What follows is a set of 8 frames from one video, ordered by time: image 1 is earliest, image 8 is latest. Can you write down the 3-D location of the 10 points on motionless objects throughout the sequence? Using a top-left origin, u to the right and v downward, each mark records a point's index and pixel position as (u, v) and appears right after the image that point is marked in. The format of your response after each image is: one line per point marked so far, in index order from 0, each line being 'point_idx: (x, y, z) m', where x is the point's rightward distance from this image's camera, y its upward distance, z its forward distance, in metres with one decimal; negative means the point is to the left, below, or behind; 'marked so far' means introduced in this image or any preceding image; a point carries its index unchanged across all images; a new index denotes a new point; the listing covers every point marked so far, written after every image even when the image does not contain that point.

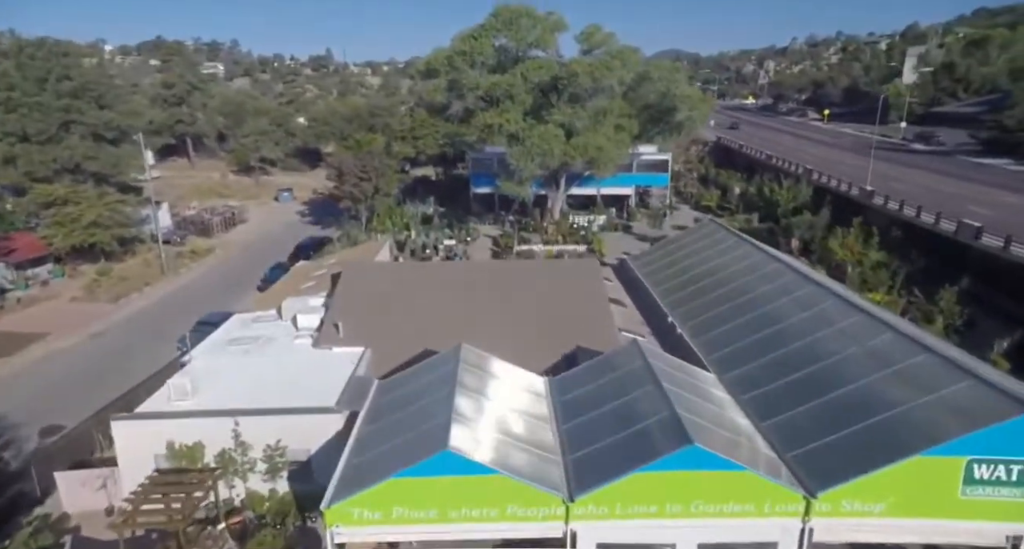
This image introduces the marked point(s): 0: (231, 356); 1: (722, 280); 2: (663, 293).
0: (-6.6, -1.9, +15.2) m
1: (+5.9, -0.2, +18.1) m
2: (+4.5, -0.6, +19.1) m
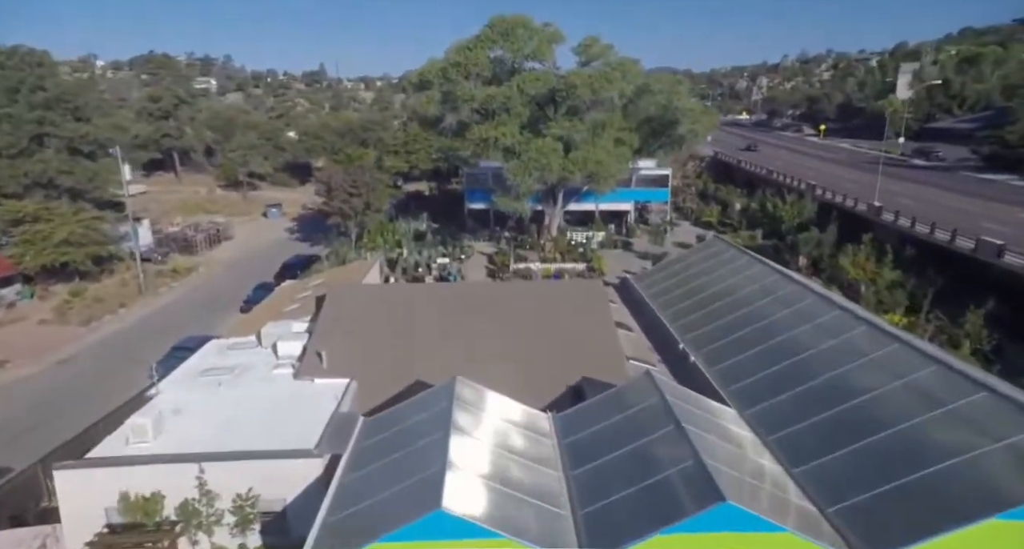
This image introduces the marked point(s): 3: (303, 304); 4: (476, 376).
0: (-6.6, -2.4, +13.8) m
1: (+5.9, -0.8, +17.0) m
2: (+4.4, -1.2, +17.9) m
3: (-6.1, -0.9, +18.8) m
4: (-0.9, -2.1, +14.6) m
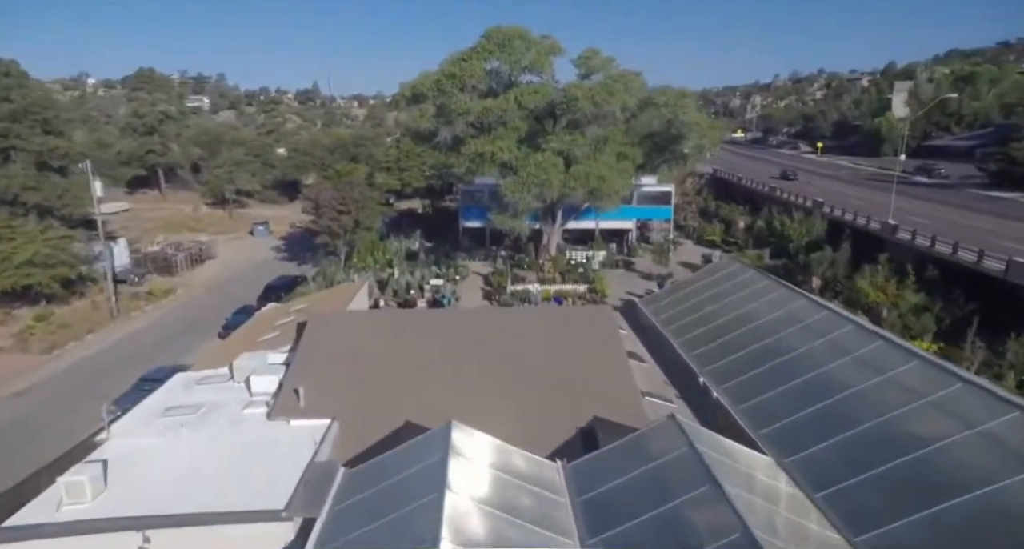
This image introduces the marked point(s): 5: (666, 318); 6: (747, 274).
0: (-6.6, -2.9, +12.1) m
1: (+5.9, -1.4, +15.4) m
2: (+4.4, -1.8, +16.4) m
3: (-6.1, -1.5, +17.2) m
4: (-0.8, -2.7, +13.0) m
5: (+4.5, -1.3, +18.8) m
6: (+7.1, +0.1, +19.7) m
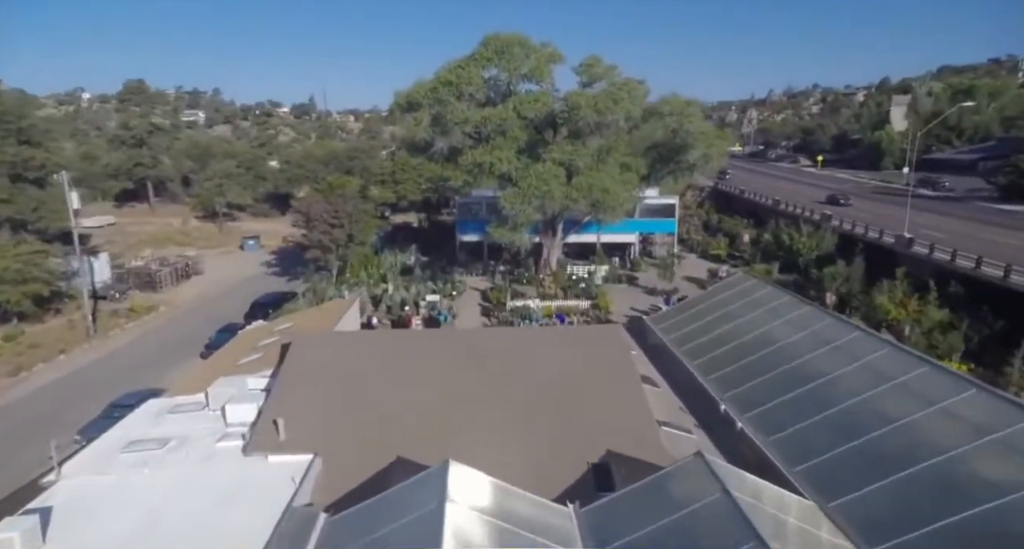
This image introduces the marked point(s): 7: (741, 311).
0: (-6.5, -3.2, +10.8) m
1: (+5.9, -1.7, +14.2) m
2: (+4.5, -2.2, +15.1) m
3: (-6.1, -2.0, +15.8) m
4: (-0.7, -3.0, +11.7) m
5: (+4.5, -1.7, +17.5) m
6: (+7.2, -0.4, +18.5) m
7: (+6.2, -1.0, +17.5) m
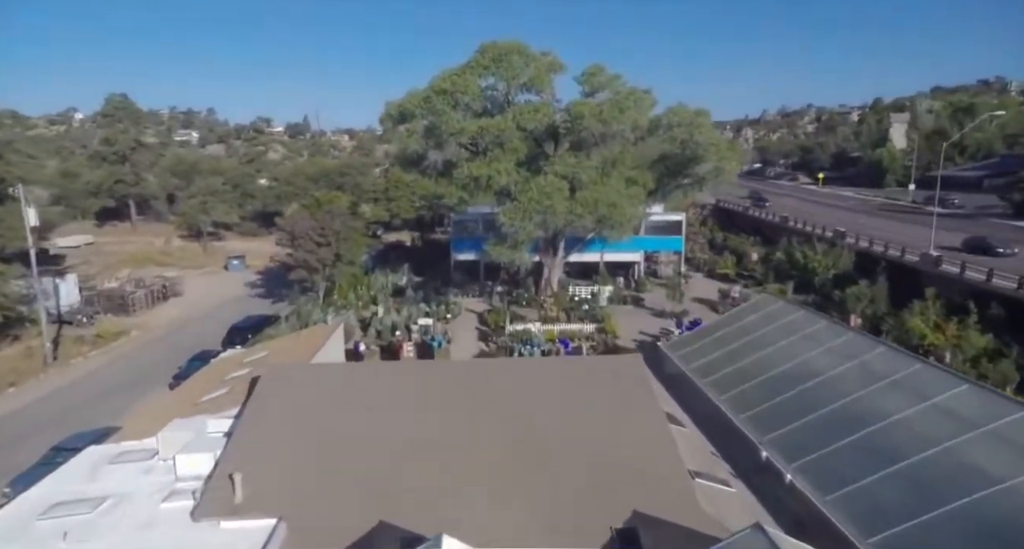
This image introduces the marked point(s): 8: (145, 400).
0: (-6.4, -3.6, +8.7) m
1: (+6.0, -2.2, +12.3) m
2: (+4.5, -2.6, +13.2) m
3: (-6.0, -2.5, +13.8) m
4: (-0.7, -3.4, +9.7) m
5: (+4.6, -2.3, +15.6) m
6: (+7.2, -0.9, +16.6) m
7: (+6.3, -1.5, +15.7) m
8: (-10.6, -3.6, +18.7) m
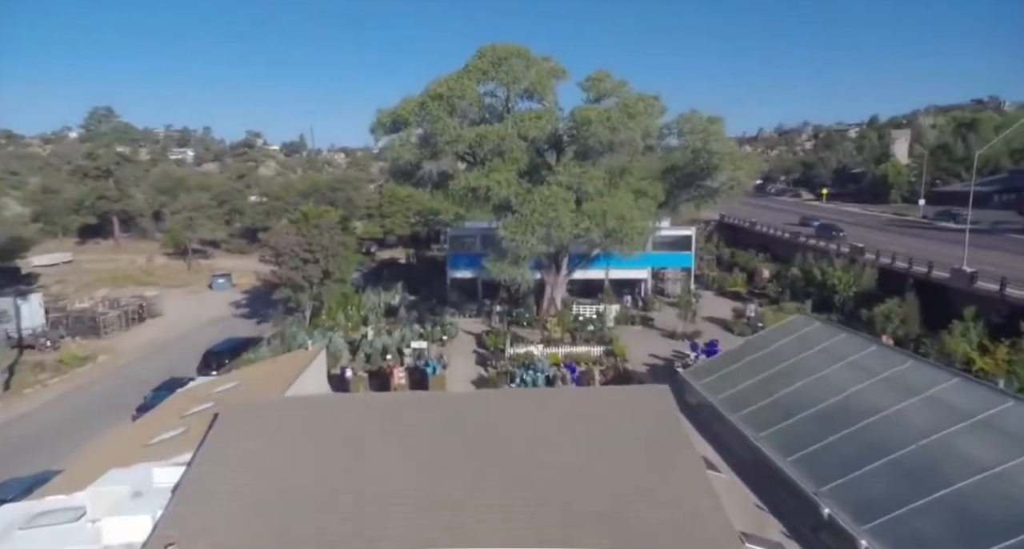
0: (-6.3, -3.8, +6.7) m
1: (+6.1, -2.4, +10.4) m
2: (+4.6, -2.9, +11.2) m
3: (-5.9, -2.8, +11.9) m
4: (-0.5, -3.6, +7.7) m
5: (+4.6, -2.6, +13.7) m
6: (+7.3, -1.3, +14.7) m
7: (+6.4, -1.9, +13.8) m
8: (-10.5, -4.1, +16.7) m
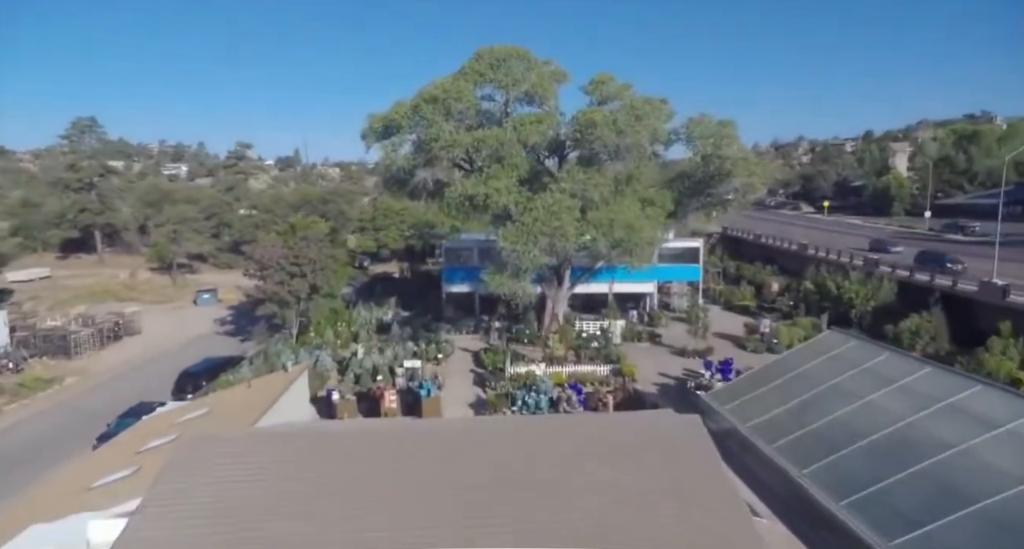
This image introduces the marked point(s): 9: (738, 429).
0: (-6.2, -3.9, +5.1) m
1: (+6.2, -2.6, +8.8) m
2: (+4.7, -3.1, +9.7) m
3: (-5.9, -3.0, +10.2) m
4: (-0.4, -3.7, +6.1) m
5: (+4.7, -2.9, +12.1) m
6: (+7.3, -1.6, +13.2) m
7: (+6.4, -2.1, +12.2) m
8: (-10.5, -4.5, +15.0) m
9: (+4.4, -3.0, +12.6) m
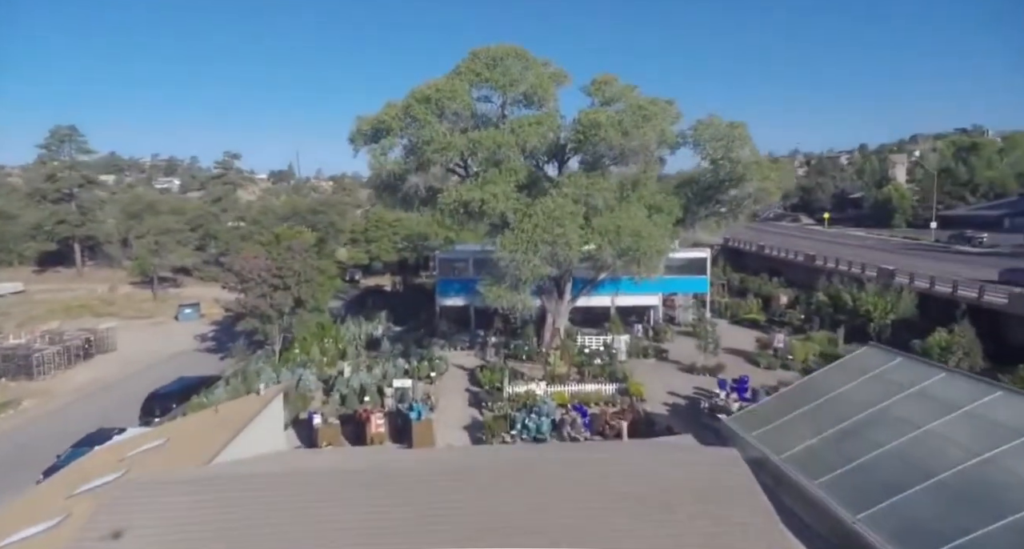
0: (-6.1, -3.9, +3.4) m
1: (+6.2, -2.7, +7.3) m
2: (+4.8, -3.2, +8.1) m
3: (-5.8, -3.2, +8.6) m
4: (-0.4, -3.7, +4.5) m
5: (+4.7, -3.0, +10.6) m
6: (+7.3, -1.7, +11.7) m
7: (+6.4, -2.3, +10.7) m
8: (-10.5, -4.7, +13.2) m
9: (+4.4, -3.1, +11.1) m
